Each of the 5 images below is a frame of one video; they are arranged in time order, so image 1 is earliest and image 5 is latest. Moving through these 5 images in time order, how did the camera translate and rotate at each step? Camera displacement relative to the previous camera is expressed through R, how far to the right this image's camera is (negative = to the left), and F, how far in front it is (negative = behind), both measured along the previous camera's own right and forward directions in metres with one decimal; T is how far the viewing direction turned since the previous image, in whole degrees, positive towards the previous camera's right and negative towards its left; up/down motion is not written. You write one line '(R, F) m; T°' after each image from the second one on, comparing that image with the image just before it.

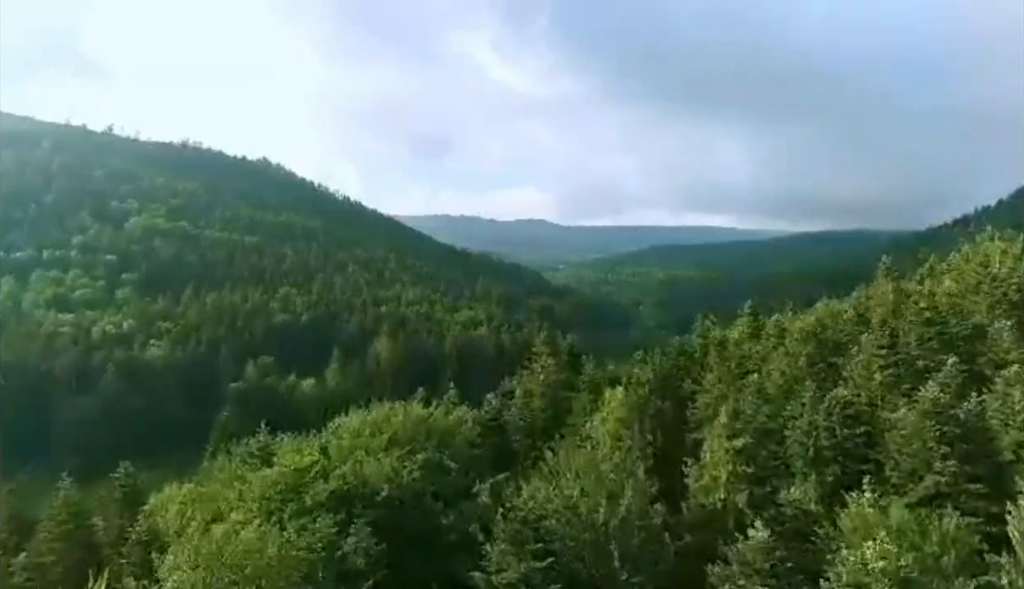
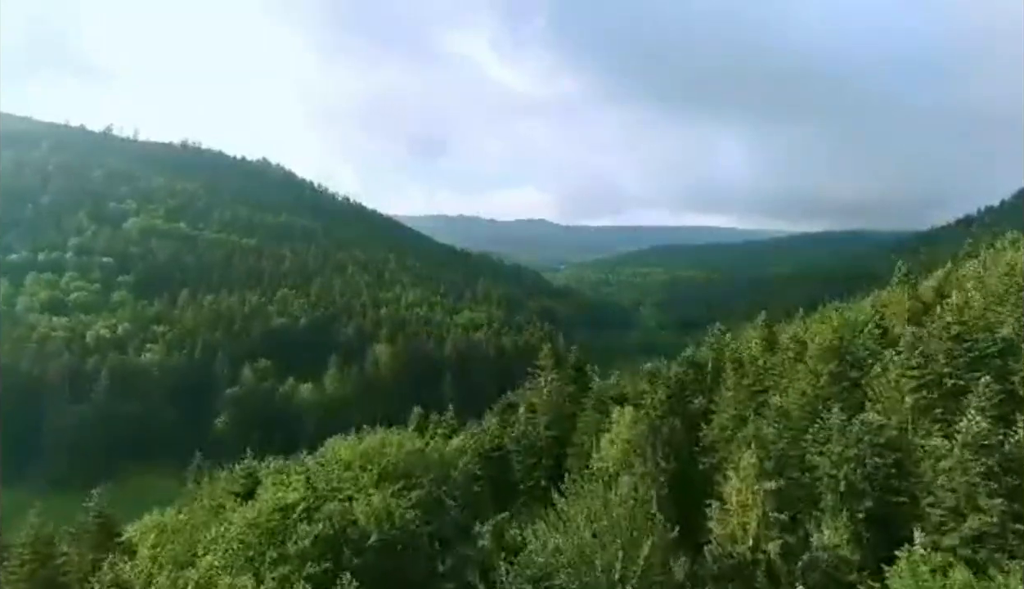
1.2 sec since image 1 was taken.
(-0.1, +2.1) m; 0°
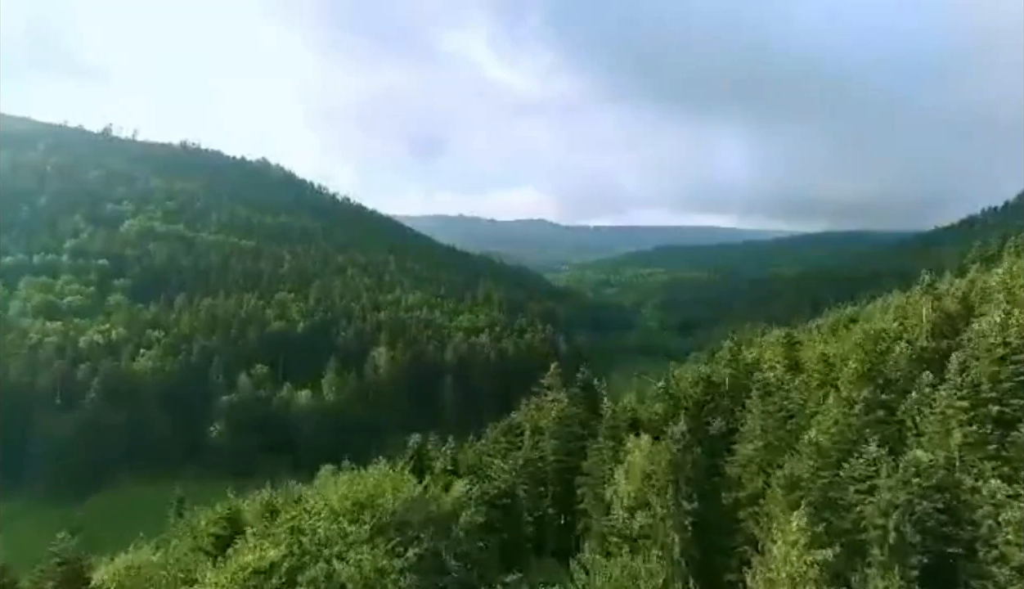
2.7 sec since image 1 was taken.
(-0.2, +2.7) m; 0°
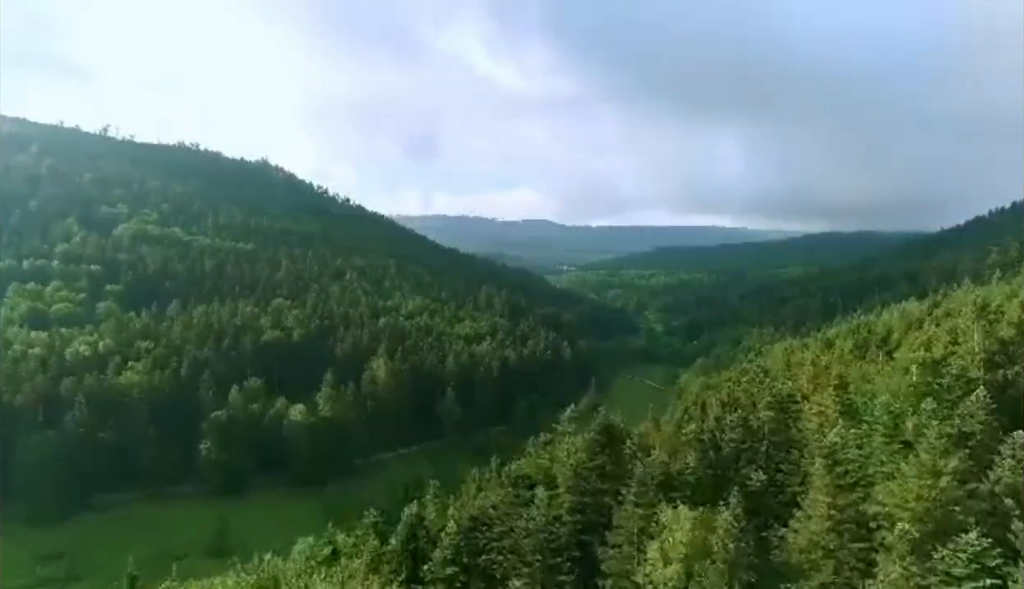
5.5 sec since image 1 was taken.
(-0.3, +5.3) m; 0°
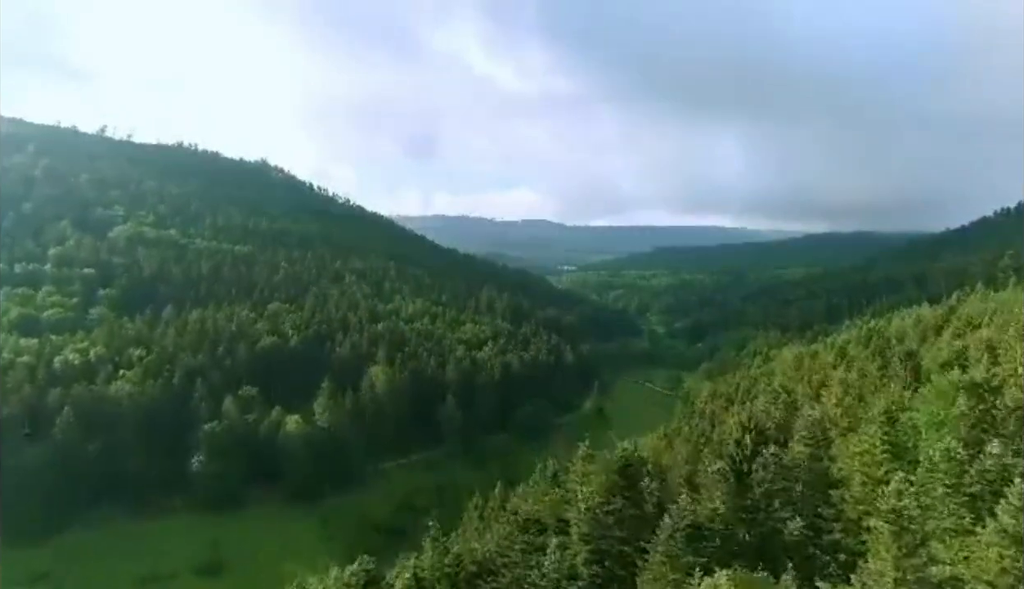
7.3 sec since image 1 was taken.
(-0.3, +3.6) m; 0°
